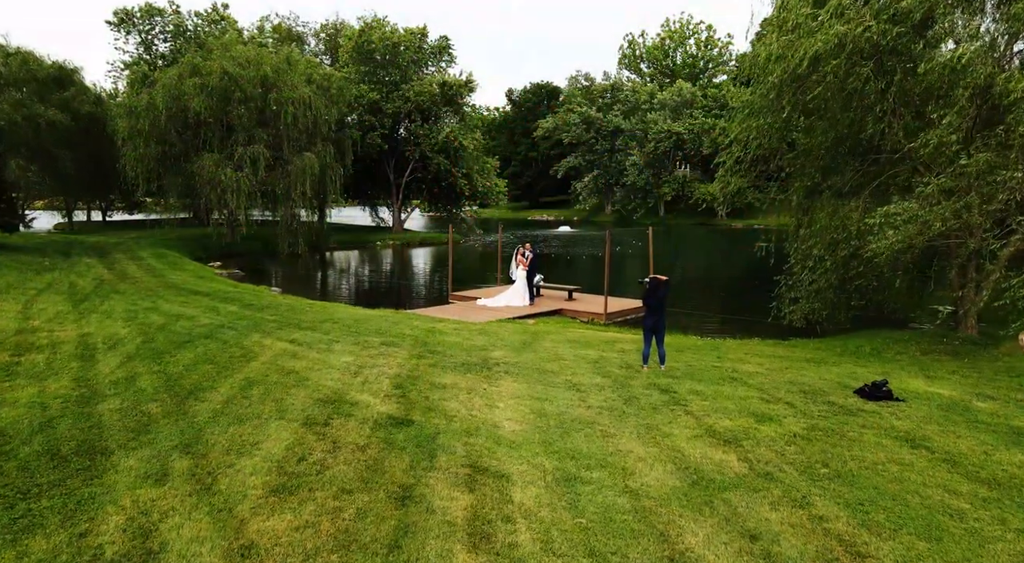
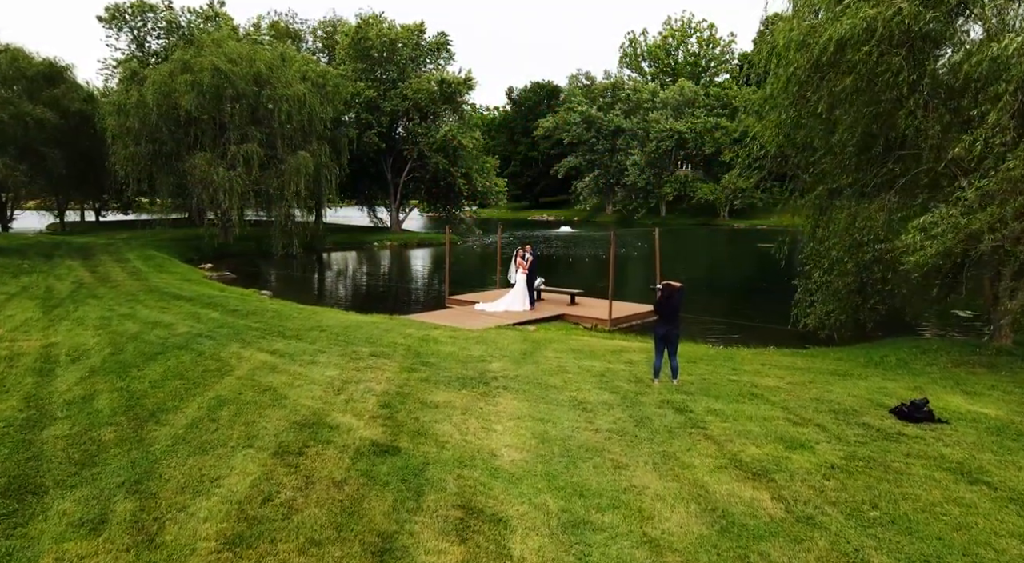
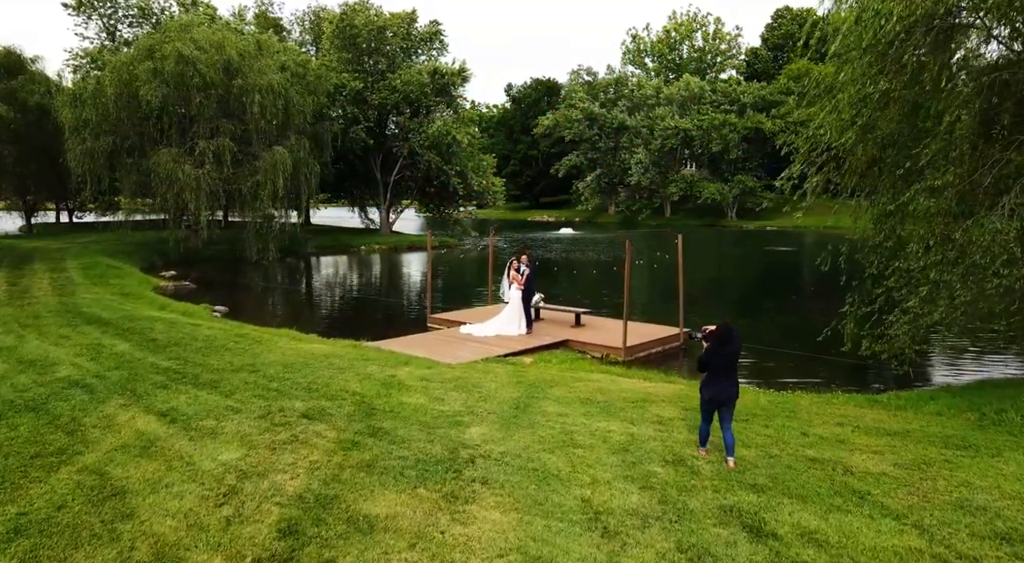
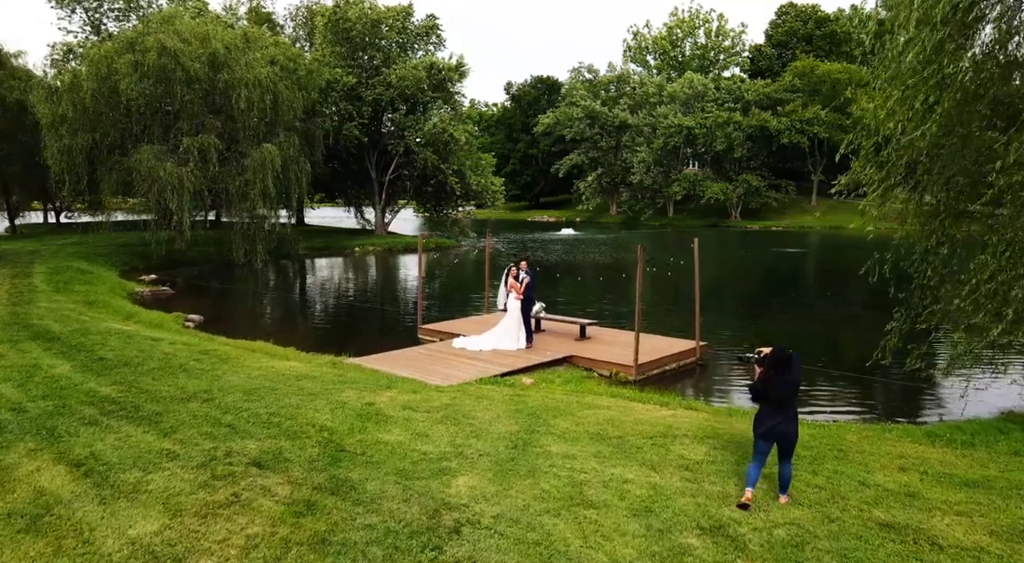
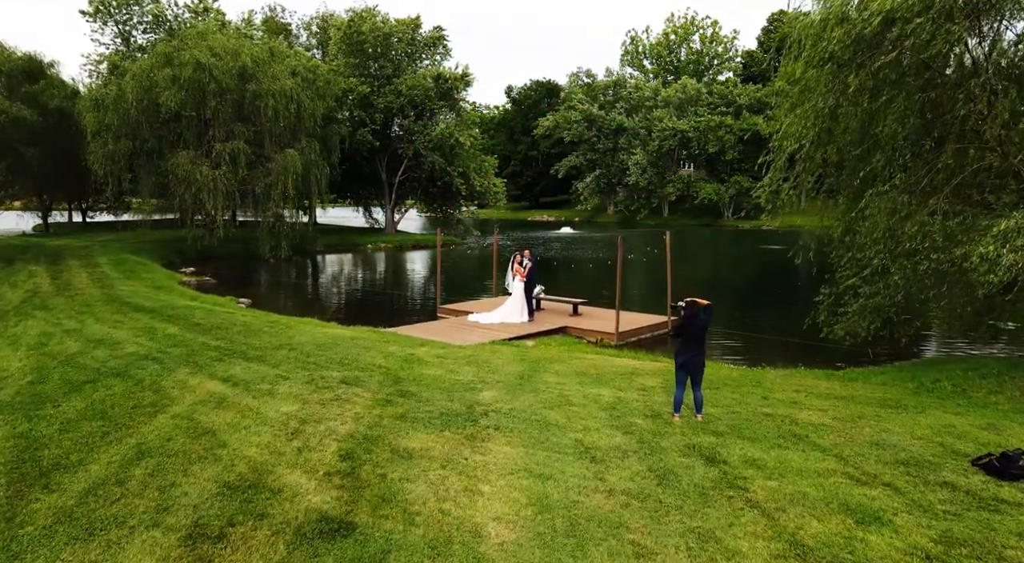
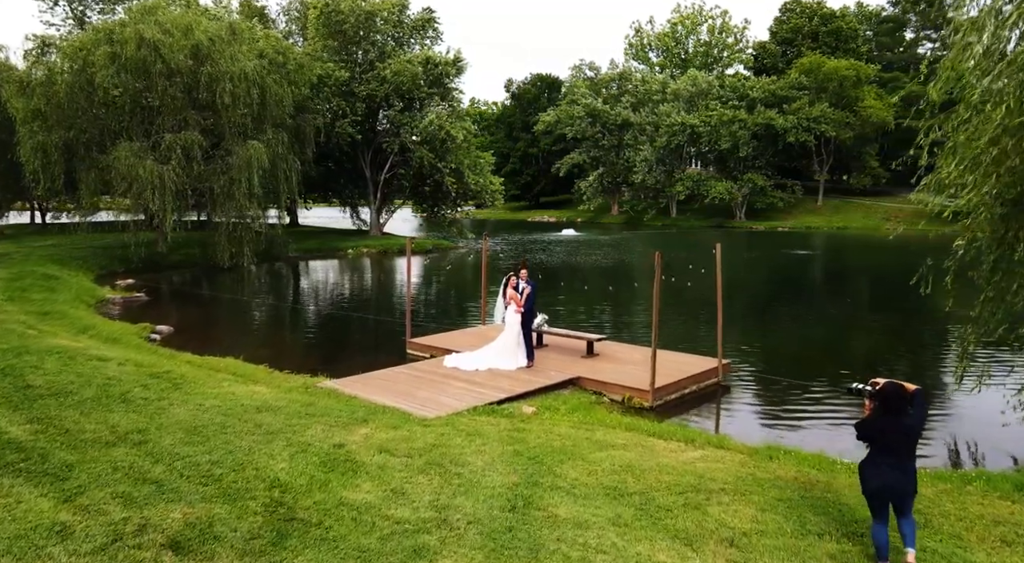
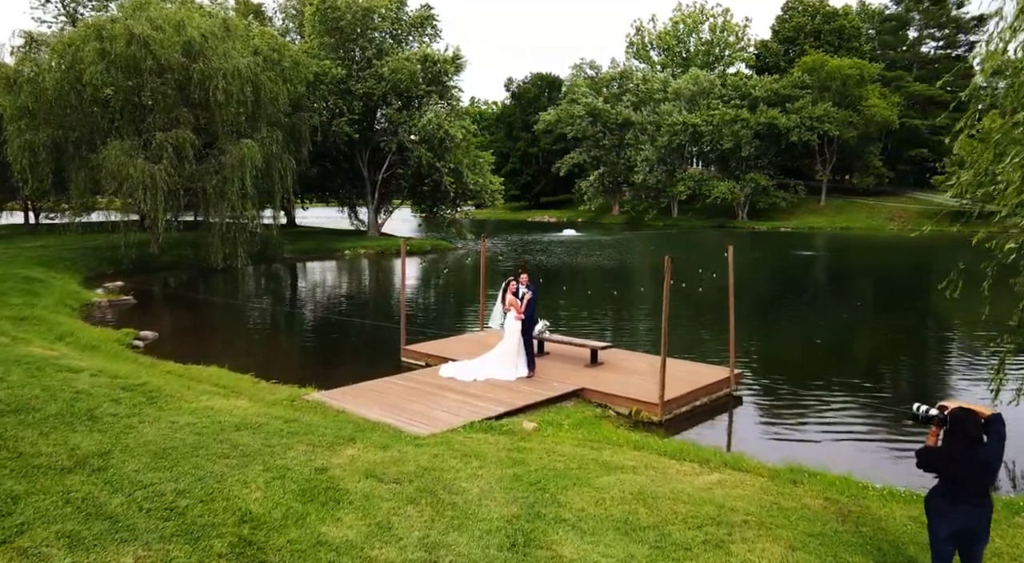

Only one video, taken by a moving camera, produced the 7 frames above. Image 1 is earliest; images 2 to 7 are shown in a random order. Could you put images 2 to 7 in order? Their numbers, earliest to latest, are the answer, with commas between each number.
2, 5, 3, 4, 6, 7
